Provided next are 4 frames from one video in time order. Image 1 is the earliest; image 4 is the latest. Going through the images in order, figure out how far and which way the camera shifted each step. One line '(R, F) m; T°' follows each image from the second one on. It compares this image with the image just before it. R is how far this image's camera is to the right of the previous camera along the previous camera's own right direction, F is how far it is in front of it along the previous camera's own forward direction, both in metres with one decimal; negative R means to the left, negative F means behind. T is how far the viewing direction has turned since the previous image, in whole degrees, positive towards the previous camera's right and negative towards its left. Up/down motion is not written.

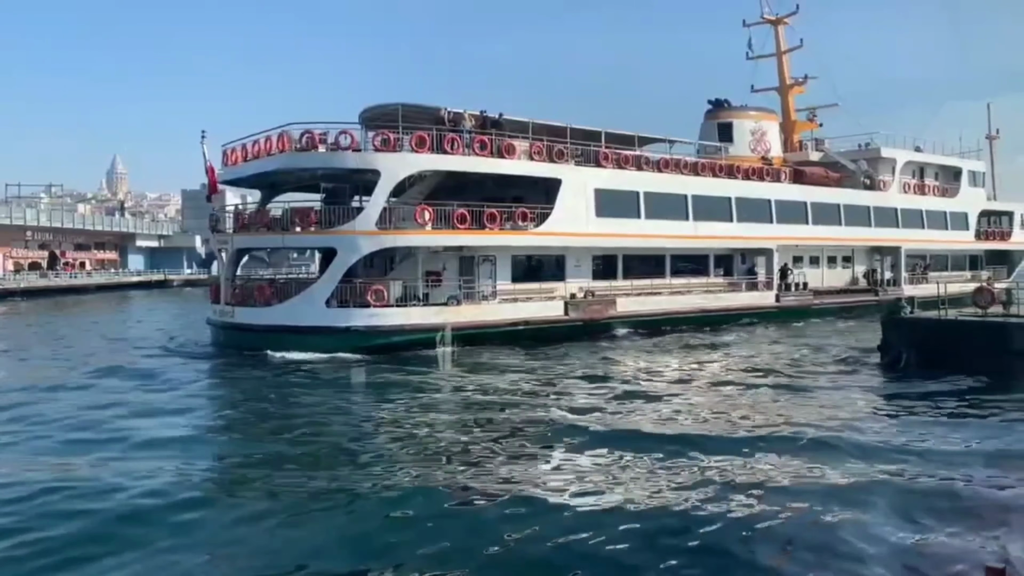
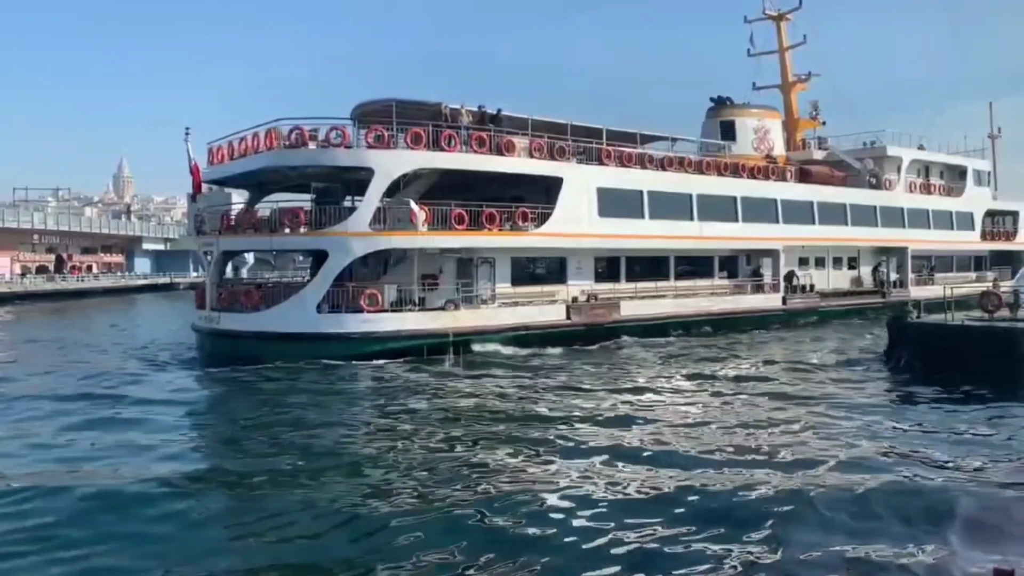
(-0.2, +0.9) m; 0°
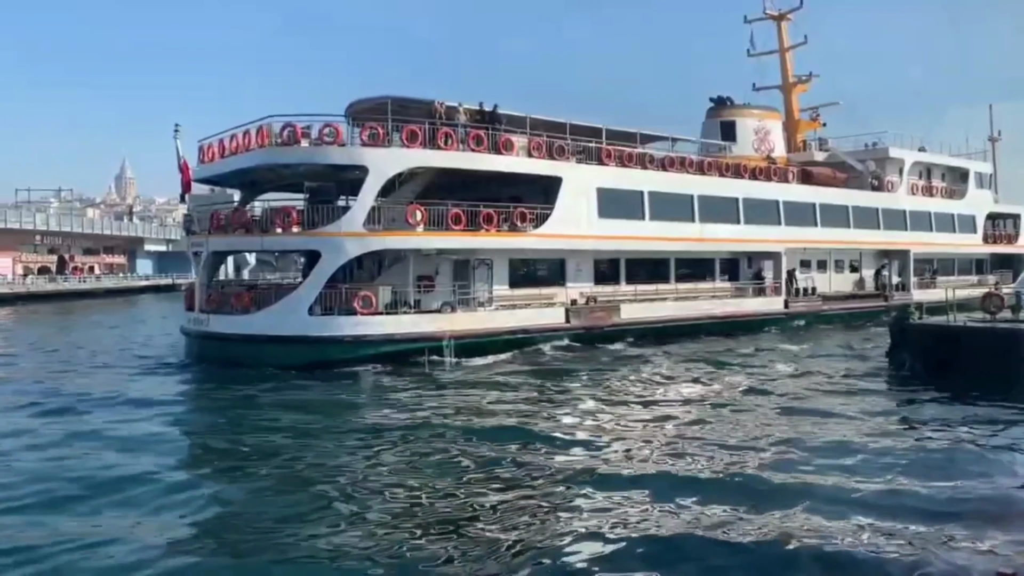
(0.0, +0.5) m; 0°
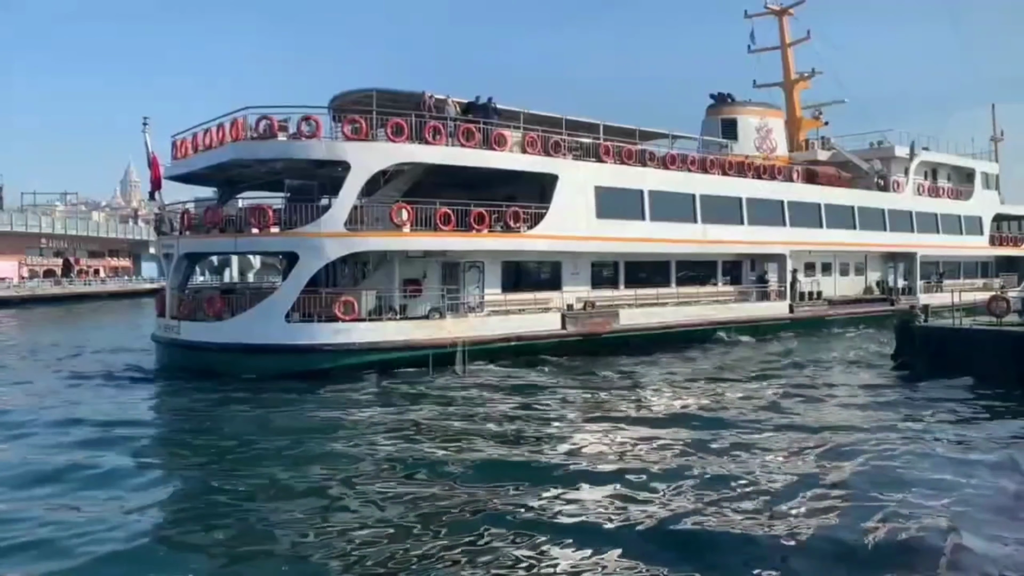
(0.0, +1.1) m; 0°
